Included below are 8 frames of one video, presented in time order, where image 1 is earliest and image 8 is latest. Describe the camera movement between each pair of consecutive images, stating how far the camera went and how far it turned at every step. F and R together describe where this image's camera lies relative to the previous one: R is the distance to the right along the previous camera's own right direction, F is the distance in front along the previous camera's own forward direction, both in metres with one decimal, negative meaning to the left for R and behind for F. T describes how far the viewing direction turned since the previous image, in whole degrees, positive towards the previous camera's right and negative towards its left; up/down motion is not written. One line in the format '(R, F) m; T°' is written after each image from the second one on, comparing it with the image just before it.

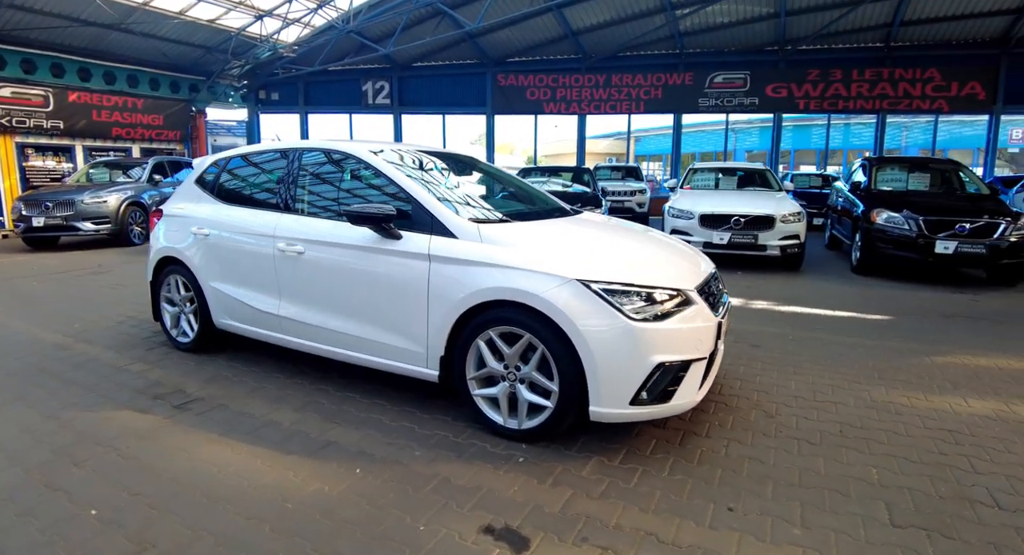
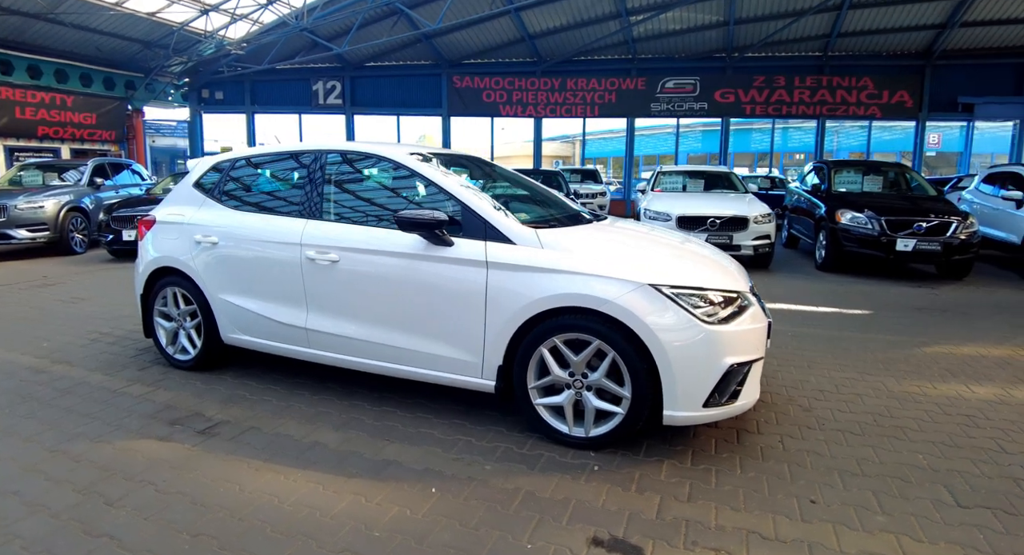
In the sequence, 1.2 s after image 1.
(-0.7, +0.1) m; +6°
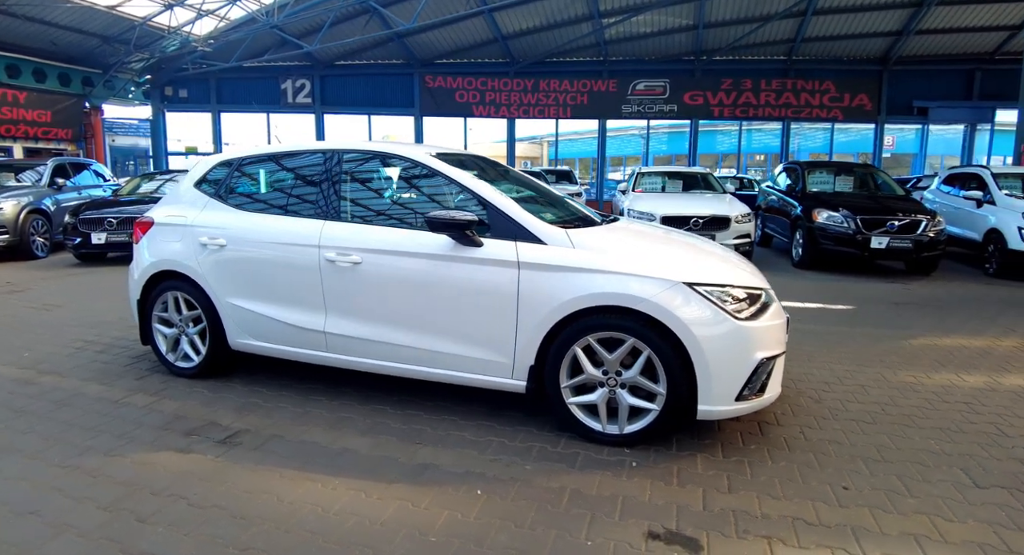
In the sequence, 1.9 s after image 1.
(-0.4, 0.0) m; +4°
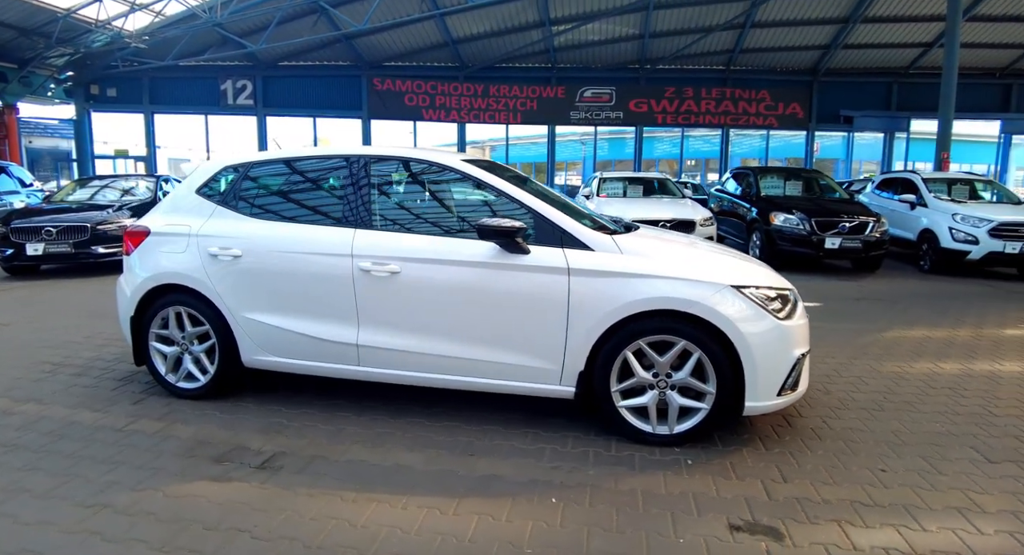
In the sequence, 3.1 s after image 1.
(-0.6, 0.0) m; +7°
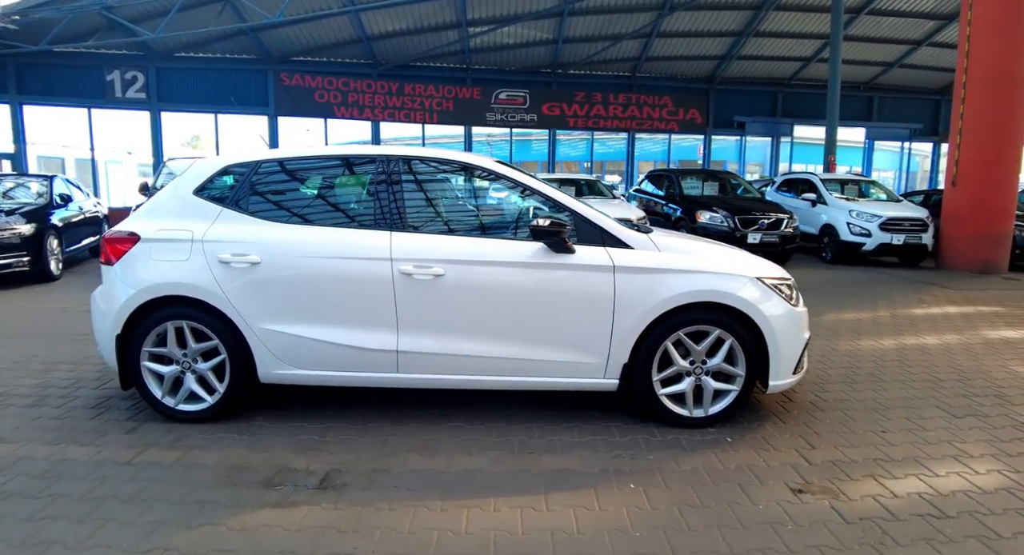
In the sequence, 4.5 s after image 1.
(-0.9, 0.0) m; +11°
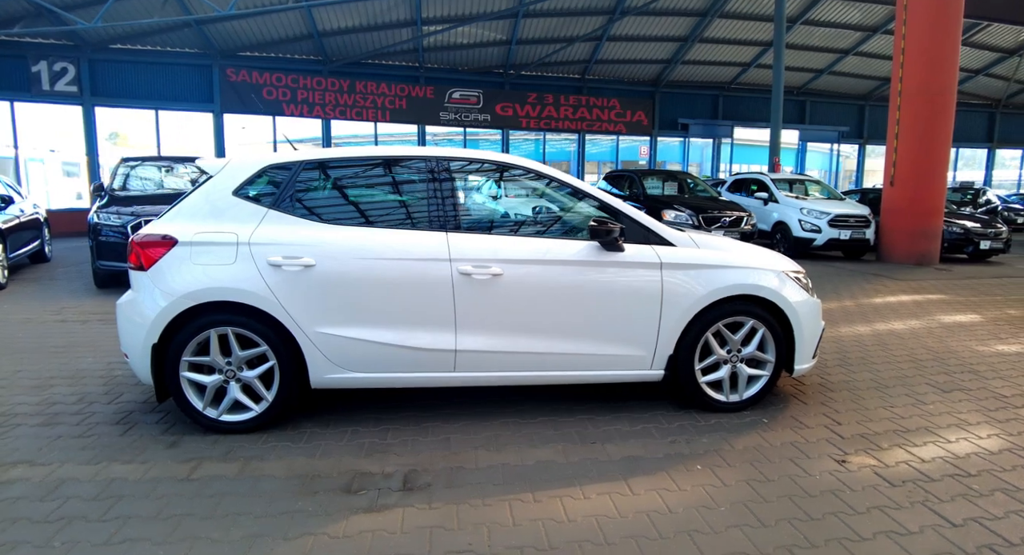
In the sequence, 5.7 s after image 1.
(-0.7, -0.1) m; +7°
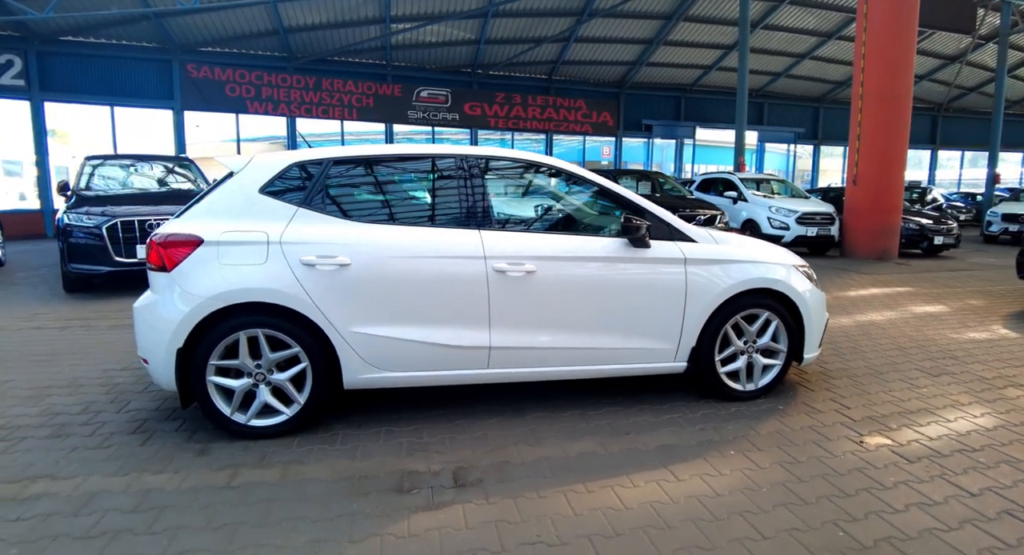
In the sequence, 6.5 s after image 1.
(-0.5, 0.0) m; +4°
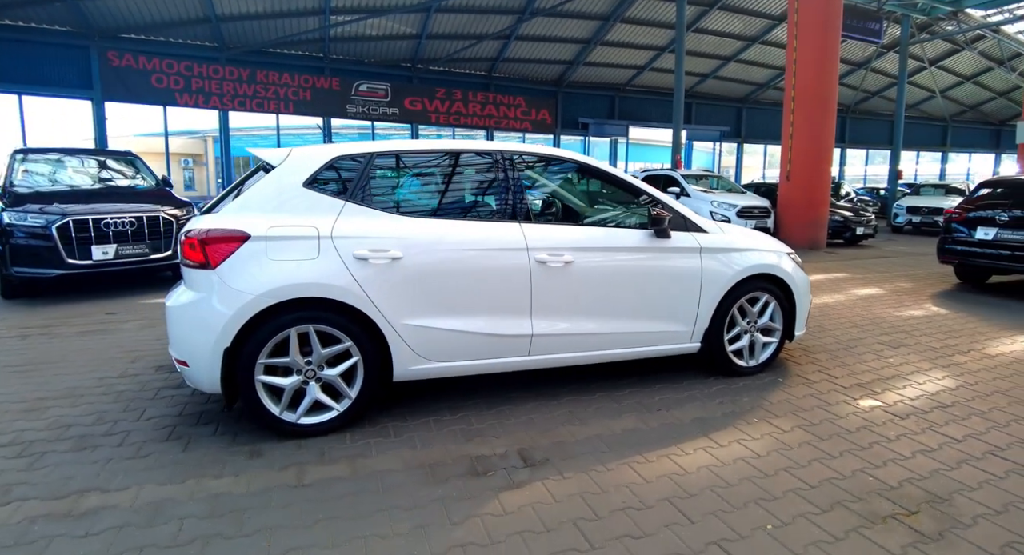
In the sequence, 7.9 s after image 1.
(-0.7, -0.1) m; +8°
